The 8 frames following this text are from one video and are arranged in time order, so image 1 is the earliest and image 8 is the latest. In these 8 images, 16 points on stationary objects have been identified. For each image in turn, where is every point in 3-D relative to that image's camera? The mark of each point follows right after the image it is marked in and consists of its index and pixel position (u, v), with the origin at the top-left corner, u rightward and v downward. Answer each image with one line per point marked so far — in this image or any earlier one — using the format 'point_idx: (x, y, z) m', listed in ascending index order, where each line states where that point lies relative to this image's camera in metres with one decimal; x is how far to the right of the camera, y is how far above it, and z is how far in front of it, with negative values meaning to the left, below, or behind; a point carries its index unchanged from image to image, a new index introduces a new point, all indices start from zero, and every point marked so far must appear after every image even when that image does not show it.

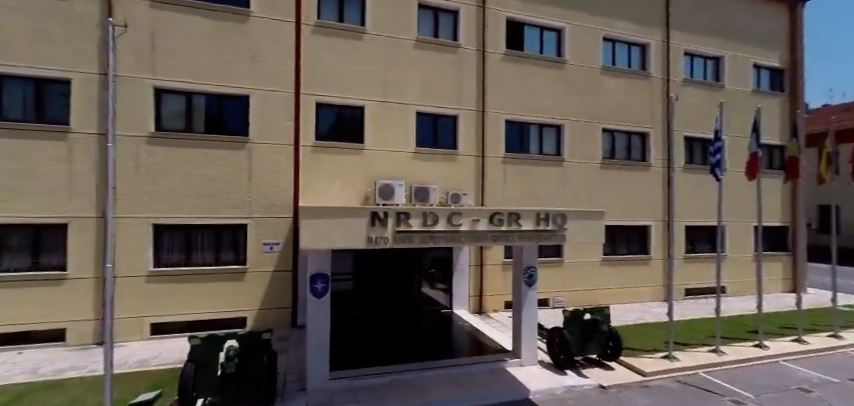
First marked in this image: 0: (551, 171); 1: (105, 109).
0: (+3.0, +0.8, +12.2) m
1: (-6.0, +1.8, +8.9) m
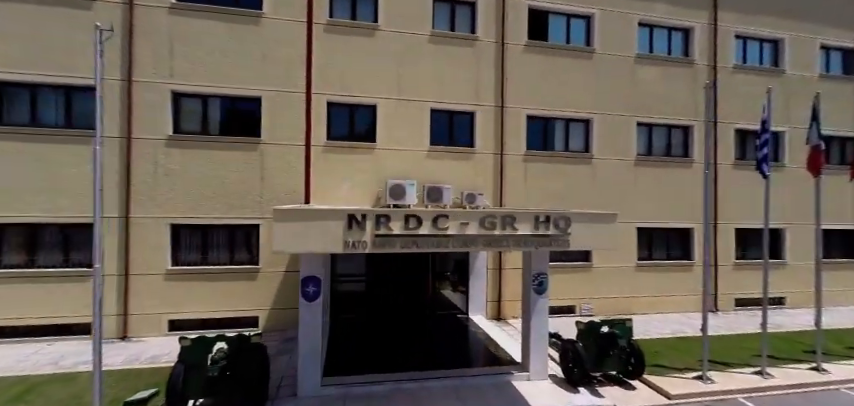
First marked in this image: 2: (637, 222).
0: (+3.5, +0.8, +11.4) m
1: (-5.9, +1.8, +9.3) m
2: (+5.1, -0.5, +11.7) m
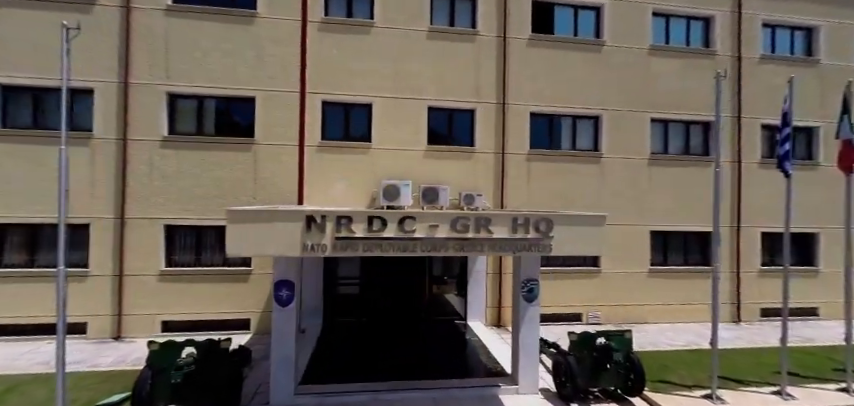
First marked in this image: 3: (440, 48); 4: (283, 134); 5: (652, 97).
0: (+3.5, +0.8, +10.8) m
1: (-6.0, +1.7, +9.4) m
2: (+5.2, -0.6, +11.0) m
3: (+0.3, +3.4, +10.4) m
4: (-3.0, +1.4, +9.8) m
5: (+5.2, +2.5, +11.1) m
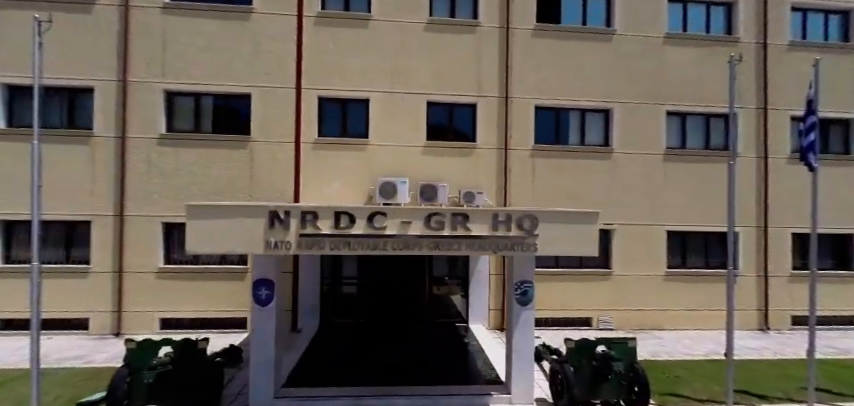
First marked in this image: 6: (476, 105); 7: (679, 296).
0: (+3.5, +0.8, +10.2) m
1: (-6.1, +1.8, +9.4) m
2: (+5.2, -0.5, +10.3) m
3: (+0.2, +3.4, +10.0) m
4: (-3.0, +1.5, +9.7) m
5: (+5.3, +2.6, +10.5) m
6: (+1.0, +2.1, +10.1) m
7: (+5.4, -2.0, +10.3) m
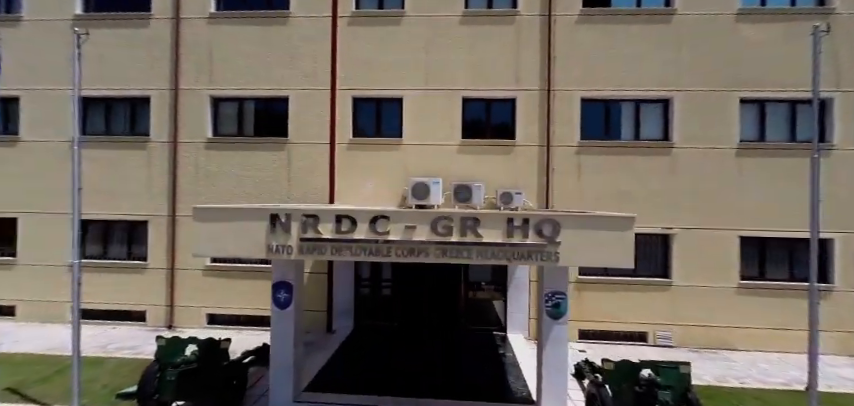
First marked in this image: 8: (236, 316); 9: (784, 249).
0: (+4.2, +0.8, +9.2) m
1: (-5.3, +1.8, +10.0) m
2: (+5.9, -0.5, +9.0) m
3: (+1.0, +3.4, +9.5) m
4: (-2.3, +1.5, +9.8) m
5: (+6.0, +2.5, +9.1) m
6: (+1.8, +2.1, +9.5) m
7: (+6.1, -2.0, +9.0) m
8: (-4.0, -2.4, +9.9) m
9: (+6.8, -0.9, +9.0) m
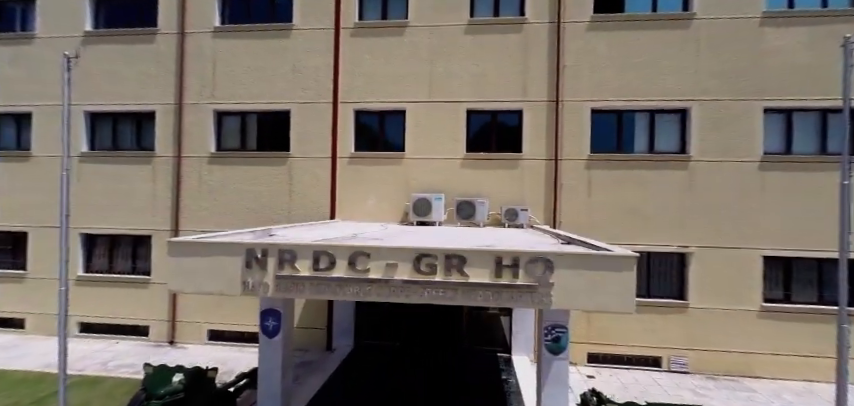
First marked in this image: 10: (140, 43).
0: (+4.3, +0.5, +8.7) m
1: (-5.3, +1.4, +10.0) m
2: (+5.9, -0.9, +8.4) m
3: (+1.0, +3.1, +9.2) m
4: (-2.2, +1.2, +9.6) m
5: (+6.0, +2.2, +8.5) m
6: (+1.8, +1.8, +9.1) m
7: (+6.2, -2.3, +8.3) m
8: (-3.9, -2.7, +9.8) m
9: (+6.8, -1.2, +8.4) m
10: (-6.2, +3.4, +10.2) m
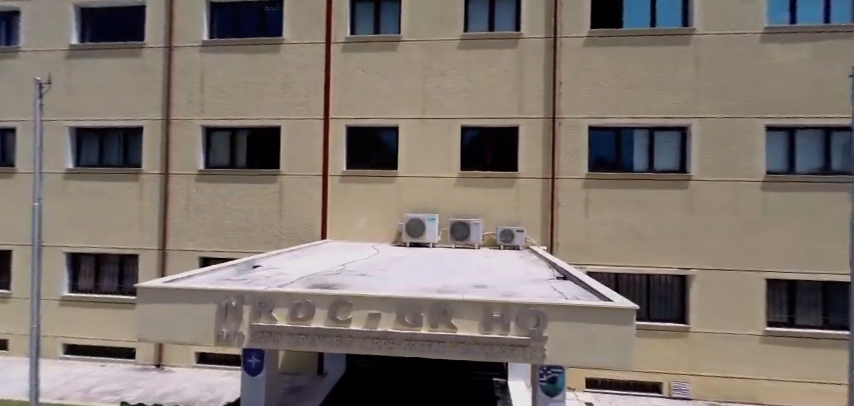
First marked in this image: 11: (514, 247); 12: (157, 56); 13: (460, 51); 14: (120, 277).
0: (+4.1, +0.1, +8.4) m
1: (-5.4, +1.1, +9.8) m
2: (+5.8, -1.2, +8.2) m
3: (+0.9, +2.7, +9.0) m
4: (-2.4, +0.8, +9.3) m
5: (+5.9, +1.9, +8.3) m
6: (+1.7, +1.4, +8.8) m
7: (+6.0, -2.7, +8.1) m
8: (-4.0, -3.1, +9.6) m
9: (+6.7, -1.5, +8.1) m
10: (-6.3, +3.1, +10.0) m
11: (+1.6, -0.8, +8.6) m
12: (-5.6, +3.1, +9.9) m
13: (+0.6, +2.9, +9.0) m
14: (-6.4, -1.5, +9.9) m
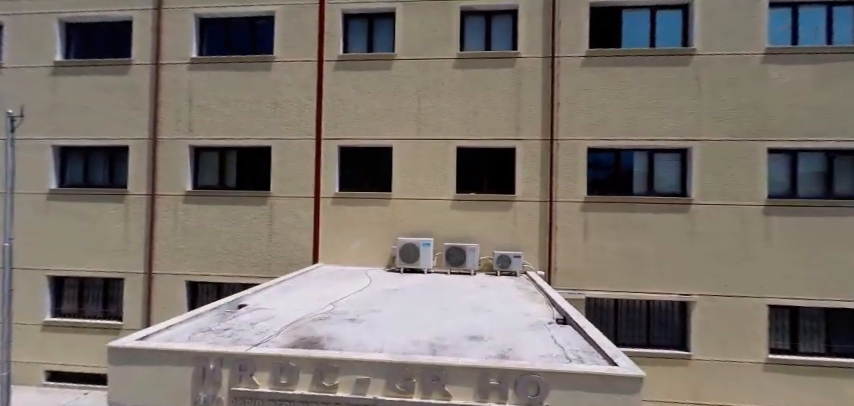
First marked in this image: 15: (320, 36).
0: (+4.1, -0.3, +8.2) m
1: (-5.5, +0.6, +9.5) m
2: (+5.7, -1.6, +8.0) m
3: (+0.8, +2.3, +8.7) m
4: (-2.5, +0.4, +9.1) m
5: (+5.8, +1.5, +8.1) m
6: (+1.6, +1.0, +8.6) m
7: (+6.0, -3.1, +7.9) m
8: (-4.1, -3.5, +9.3) m
9: (+6.6, -2.0, +8.0) m
10: (-6.4, +2.6, +9.7) m
11: (+1.5, -1.2, +8.3) m
12: (-5.8, +2.6, +9.6) m
13: (+0.5, +2.5, +8.8) m
14: (-6.5, -2.0, +9.6) m
15: (-2.1, +3.2, +9.1) m
